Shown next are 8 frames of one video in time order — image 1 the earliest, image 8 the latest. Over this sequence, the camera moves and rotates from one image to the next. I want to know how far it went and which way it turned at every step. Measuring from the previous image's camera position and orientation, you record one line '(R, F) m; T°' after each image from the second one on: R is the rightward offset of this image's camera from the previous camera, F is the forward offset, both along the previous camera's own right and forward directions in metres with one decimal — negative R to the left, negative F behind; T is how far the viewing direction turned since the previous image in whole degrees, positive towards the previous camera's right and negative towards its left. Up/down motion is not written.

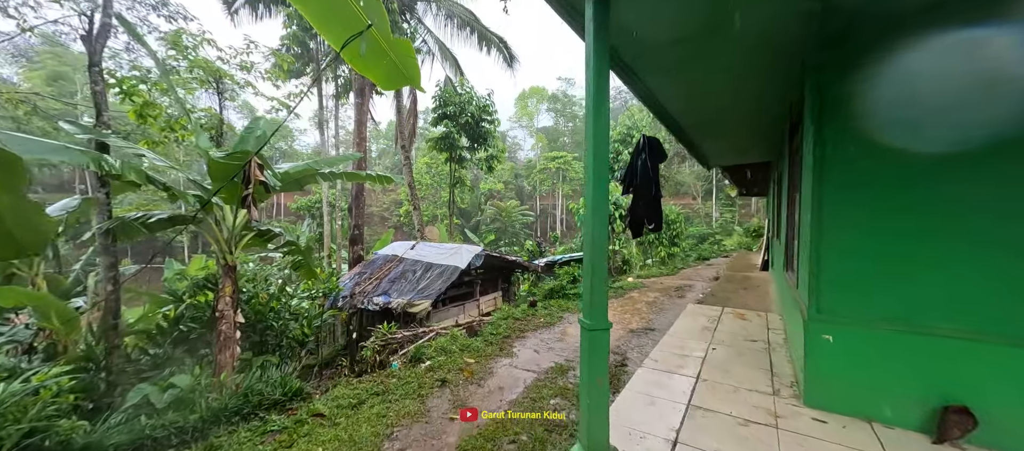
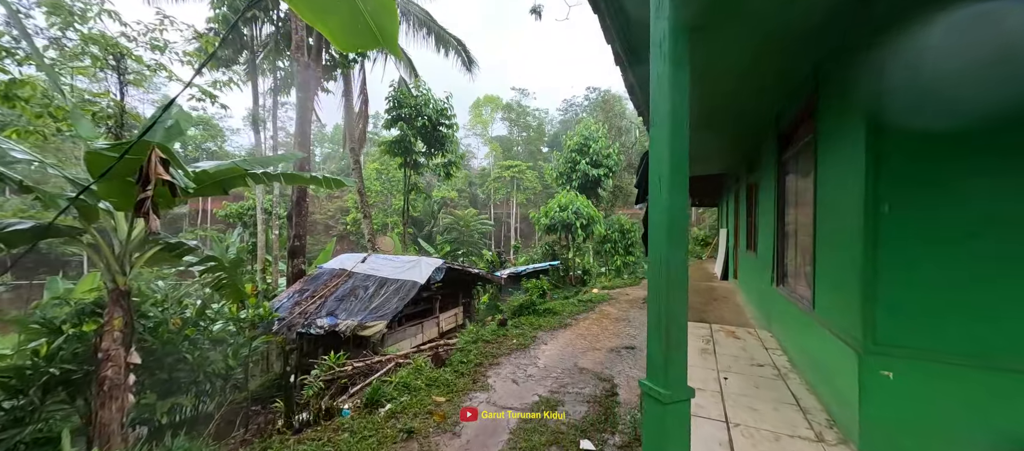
(-0.2, +0.5) m; +8°
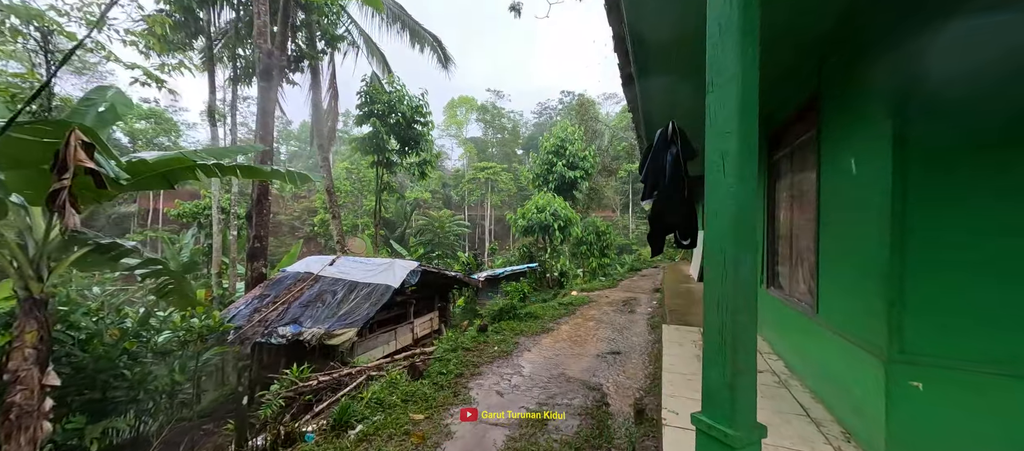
(-0.1, +0.2) m; +4°
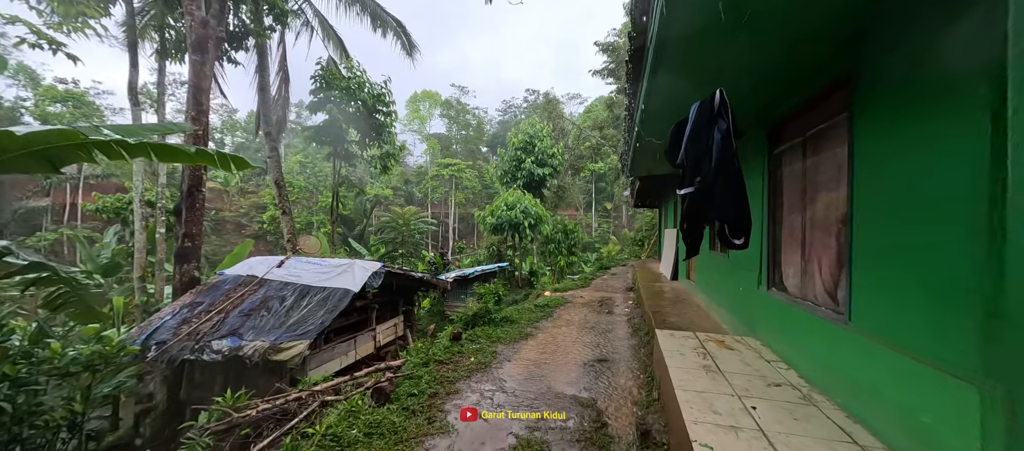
(-0.2, +0.5) m; +6°
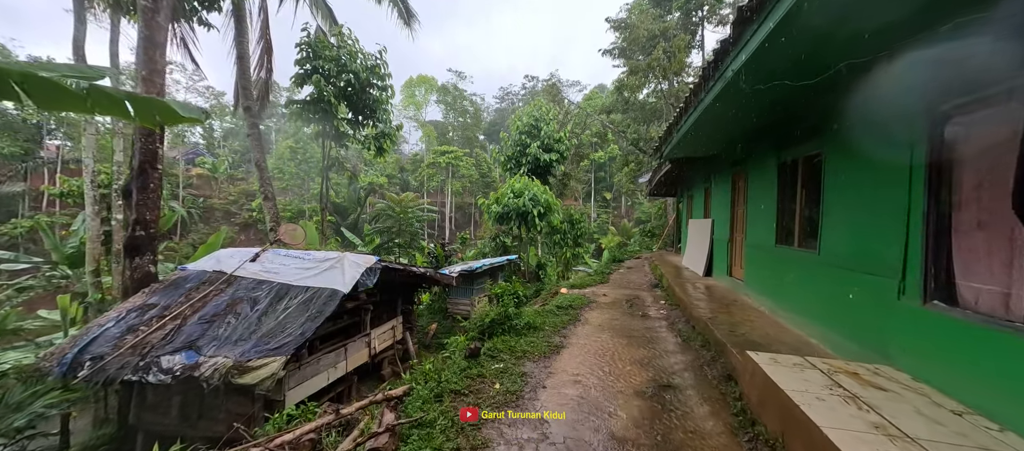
(-0.4, +1.0) m; +1°
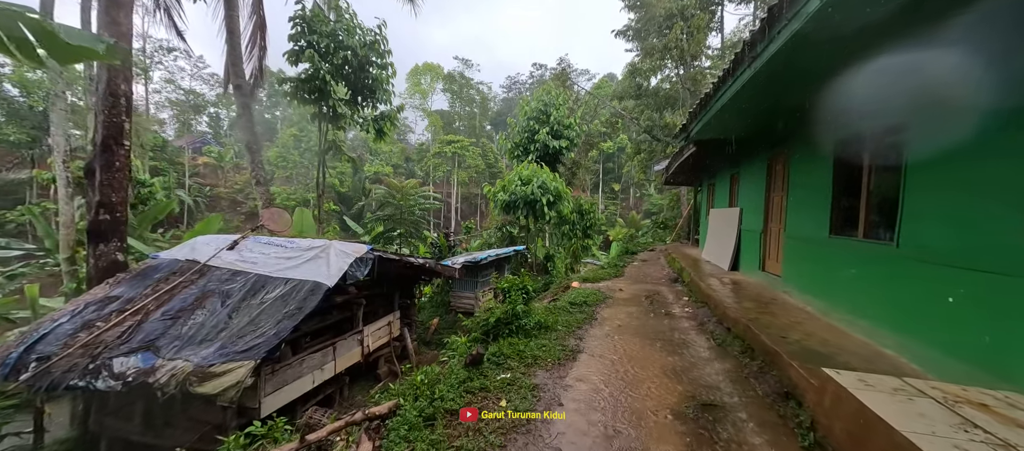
(0.0, +0.6) m; -1°
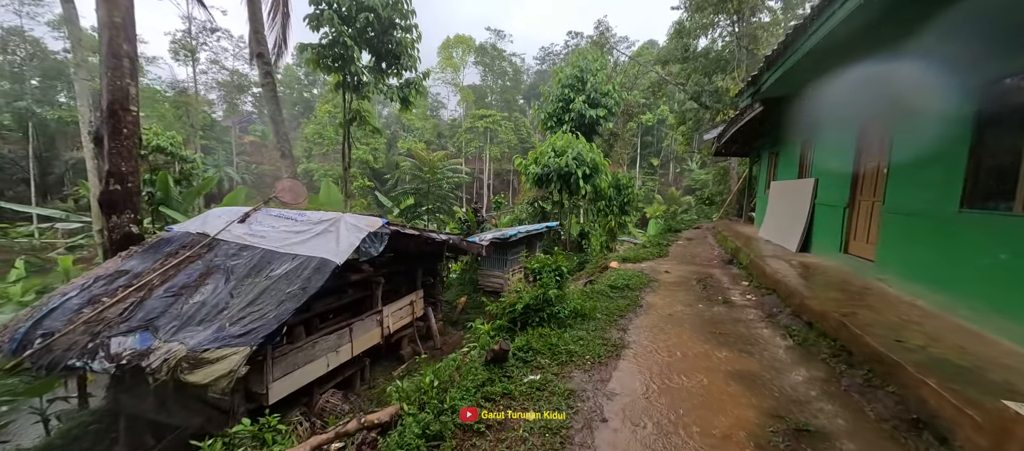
(0.0, +0.6) m; -5°
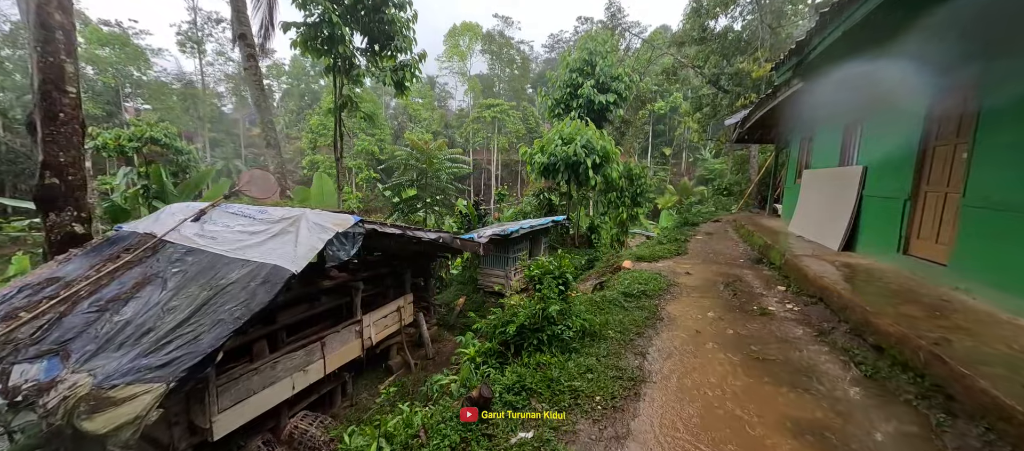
(+0.1, +0.6) m; -2°
